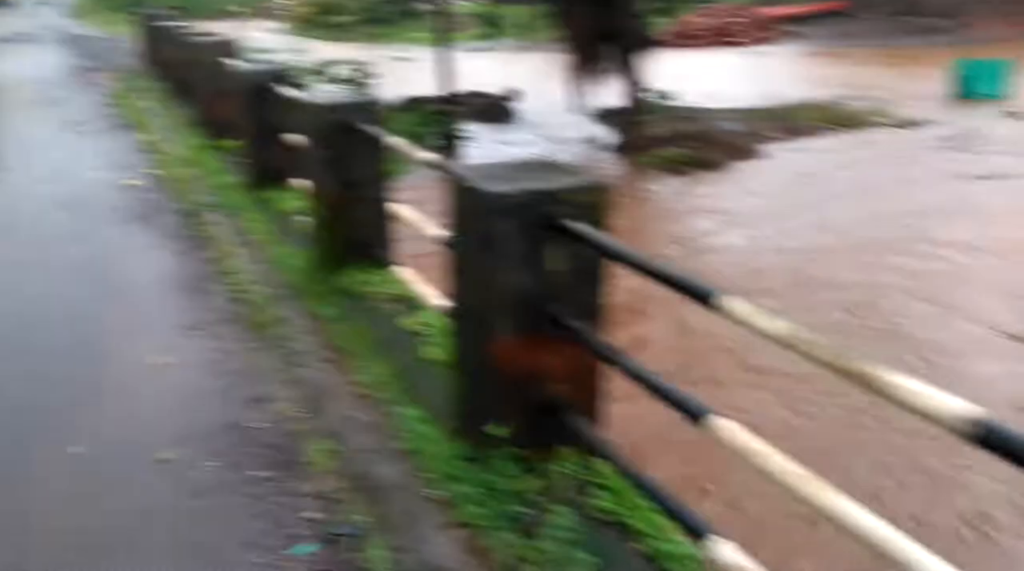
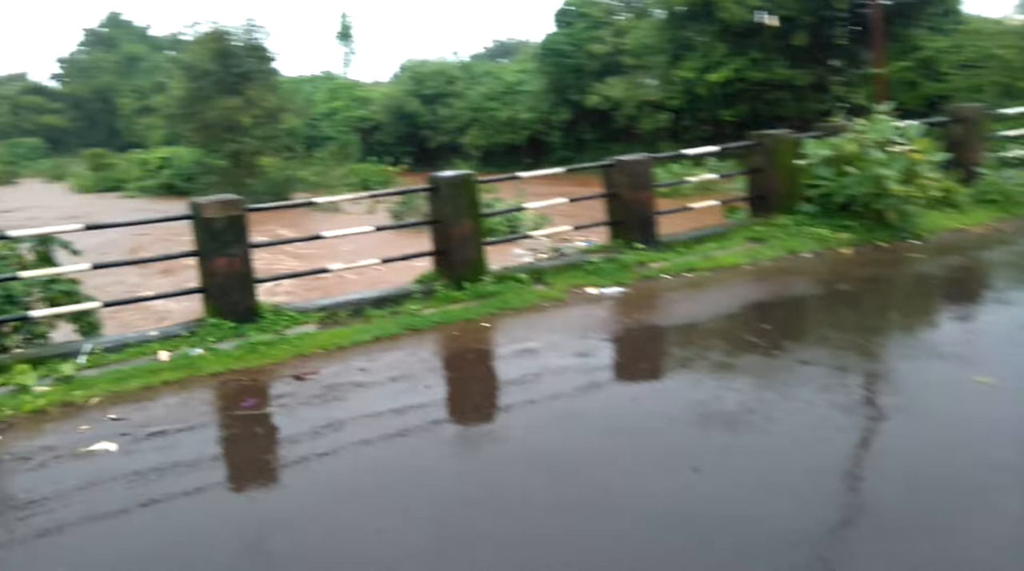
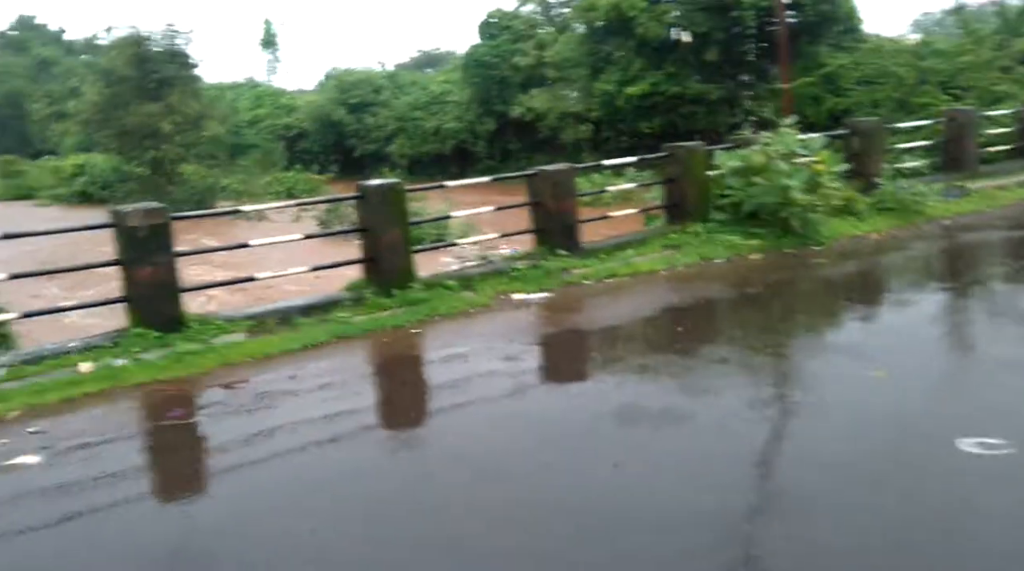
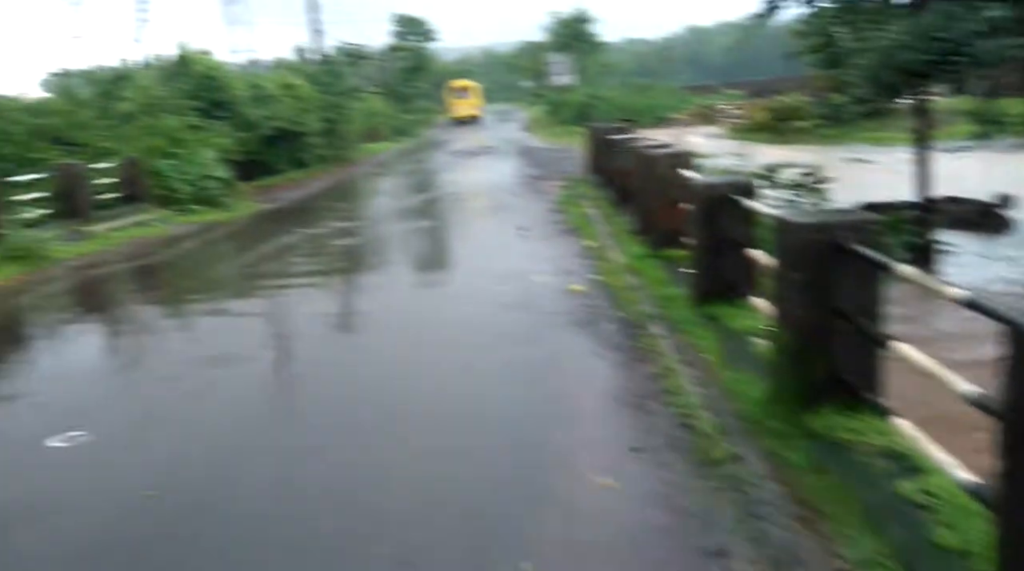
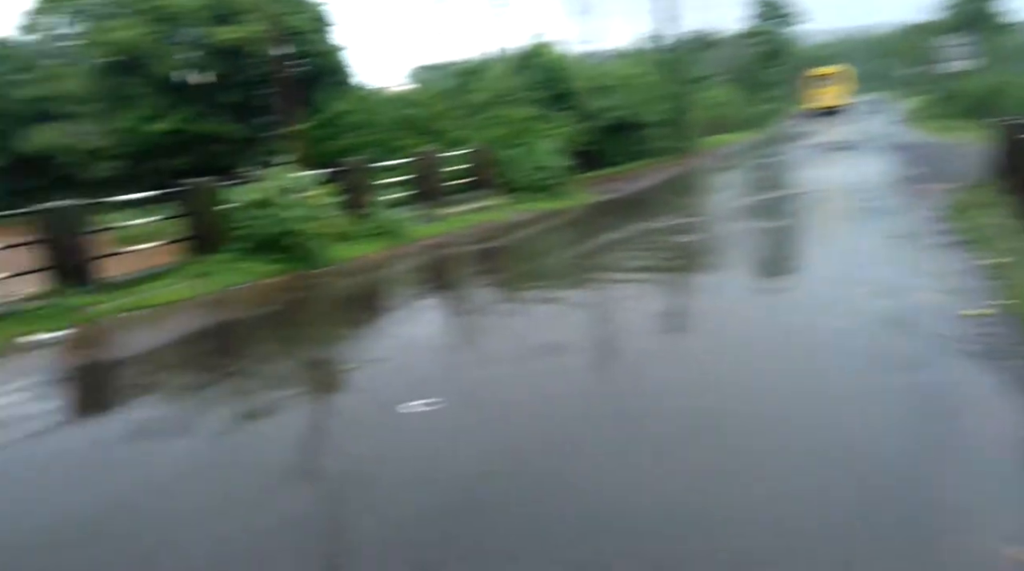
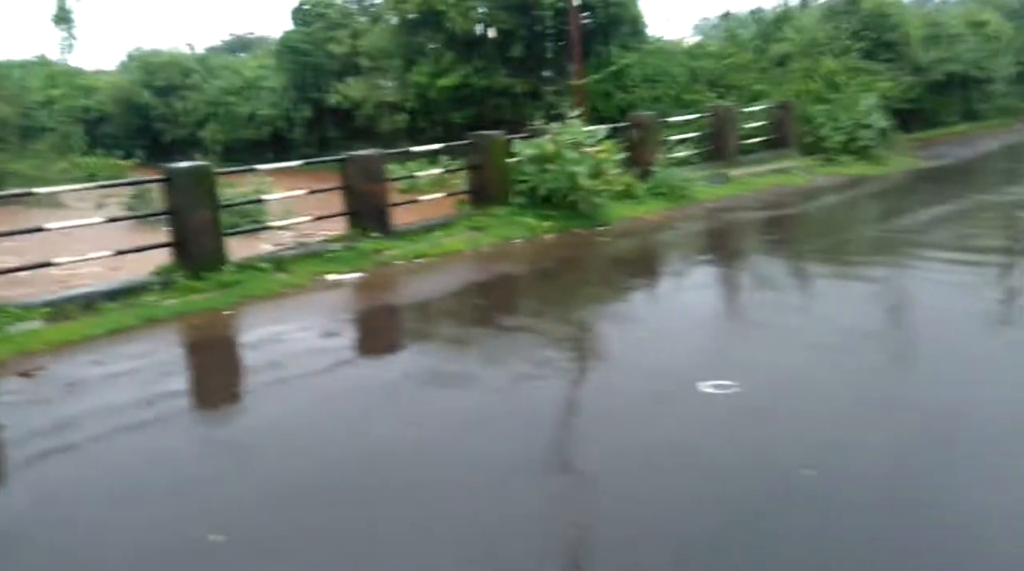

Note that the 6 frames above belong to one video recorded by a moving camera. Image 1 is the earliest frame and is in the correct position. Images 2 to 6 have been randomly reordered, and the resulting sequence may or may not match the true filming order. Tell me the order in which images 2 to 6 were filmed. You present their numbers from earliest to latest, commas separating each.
4, 5, 6, 3, 2
